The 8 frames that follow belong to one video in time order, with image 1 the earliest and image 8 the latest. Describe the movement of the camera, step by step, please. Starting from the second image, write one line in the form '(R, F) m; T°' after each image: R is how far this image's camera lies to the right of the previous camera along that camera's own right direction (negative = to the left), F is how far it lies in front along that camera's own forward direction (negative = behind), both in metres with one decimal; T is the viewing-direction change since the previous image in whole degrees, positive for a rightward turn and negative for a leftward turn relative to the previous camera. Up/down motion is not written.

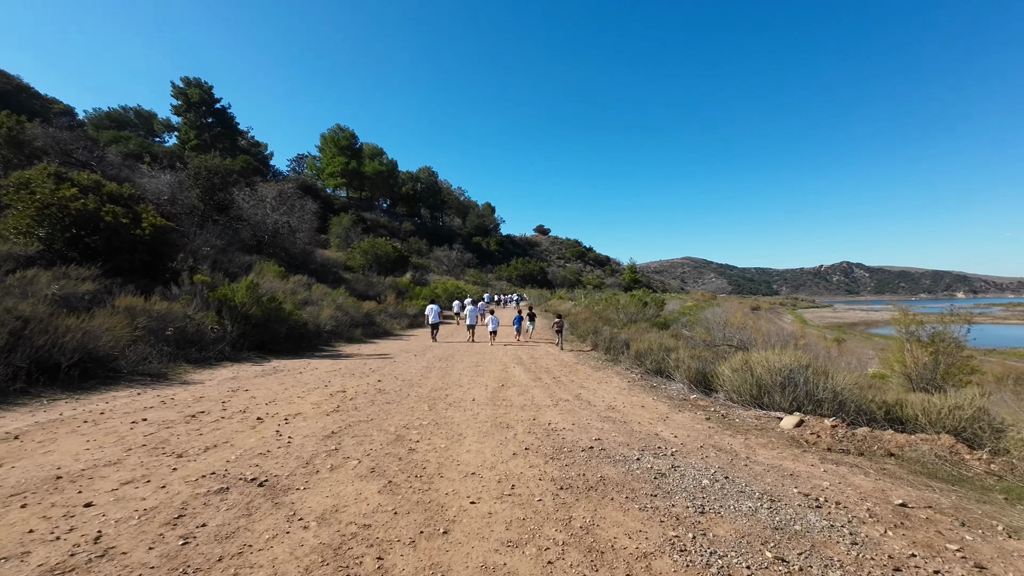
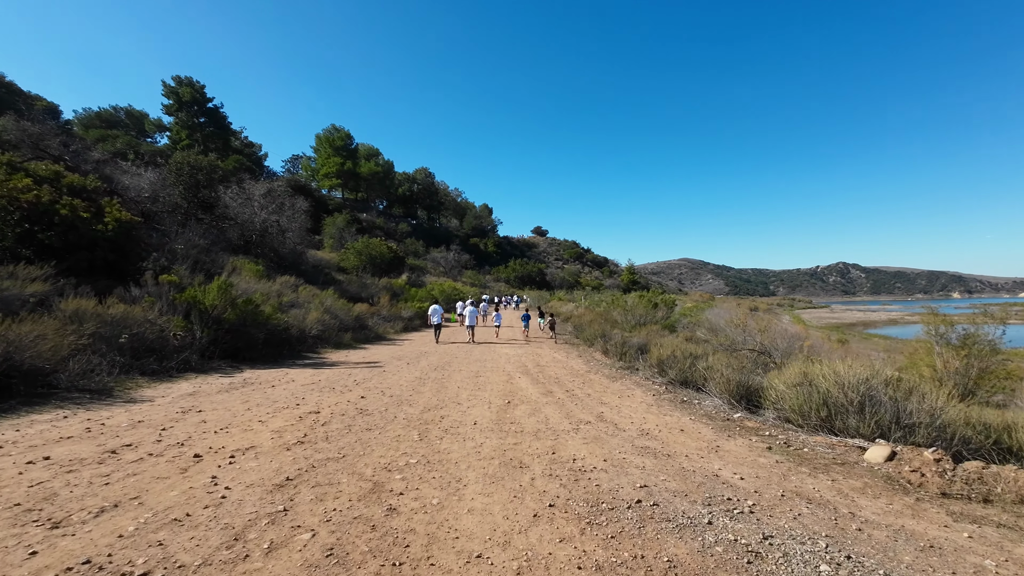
(-0.1, +1.2) m; 0°
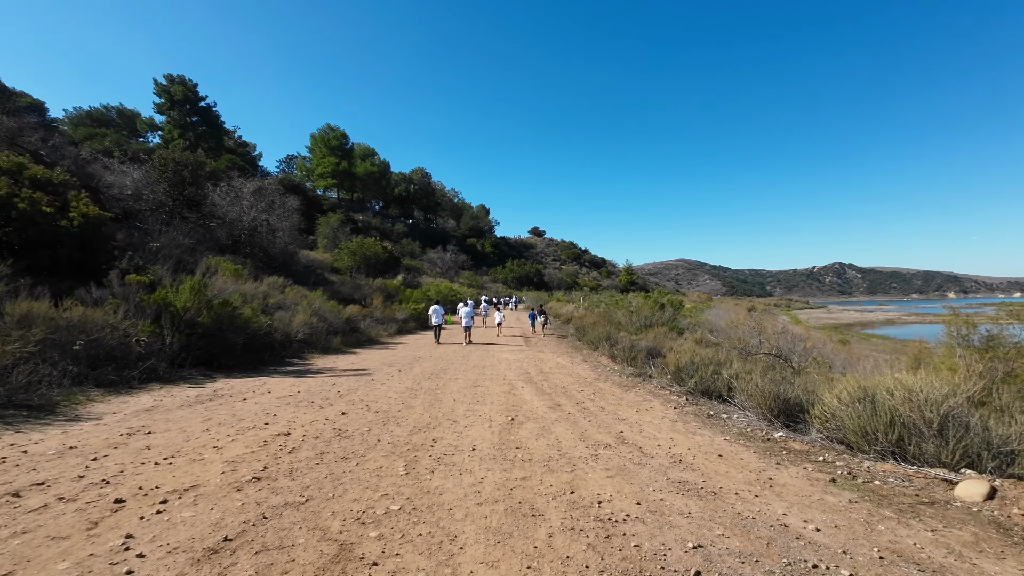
(-0.1, +0.8) m; 0°
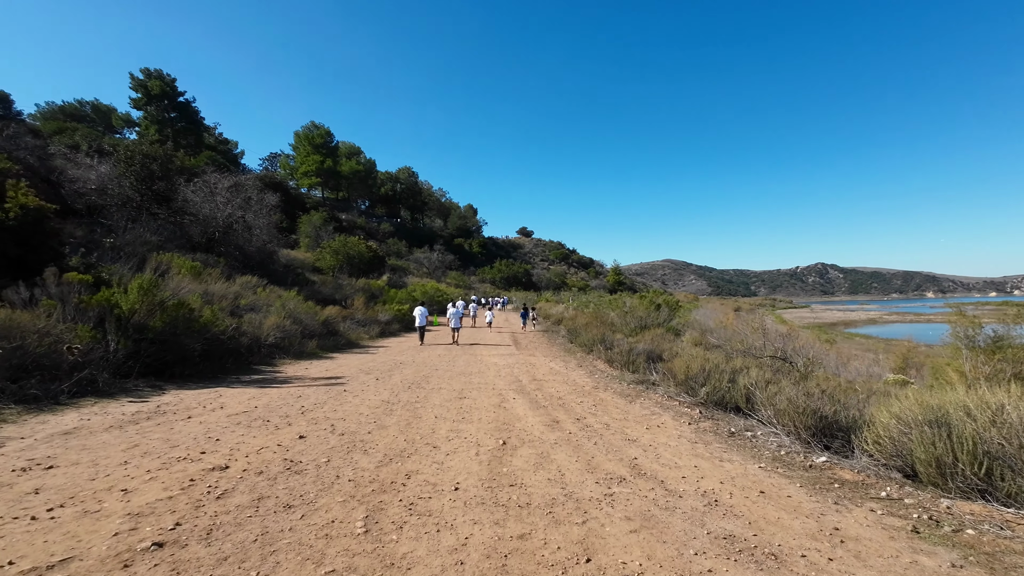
(0.0, +0.9) m; +1°
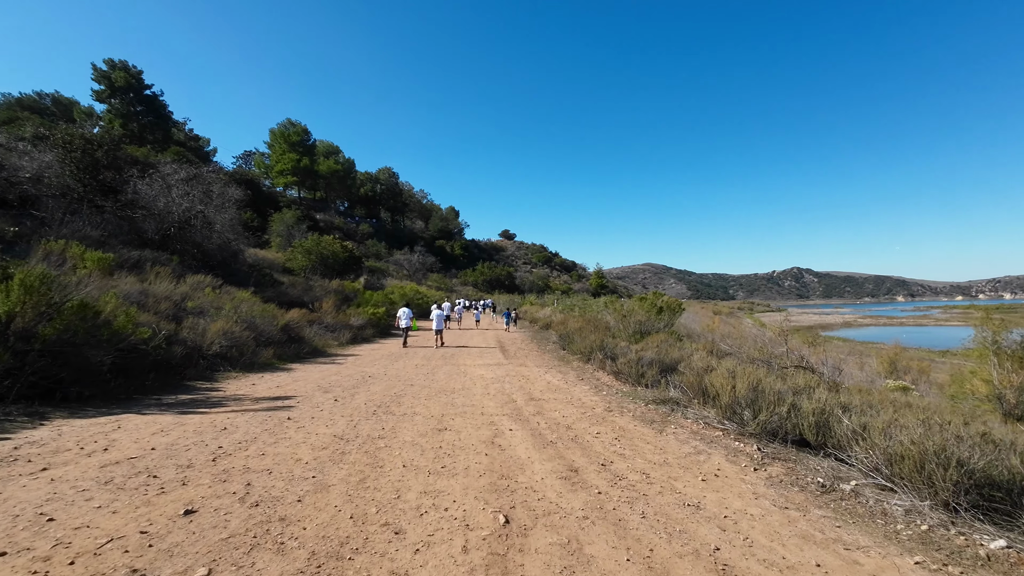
(-0.2, +1.6) m; +2°
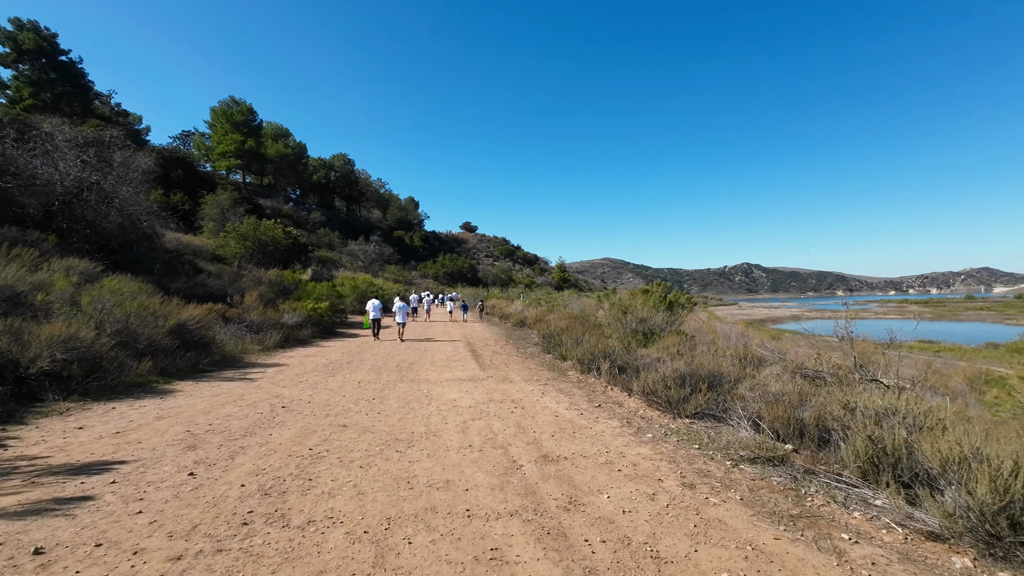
(-0.3, +2.9) m; +5°
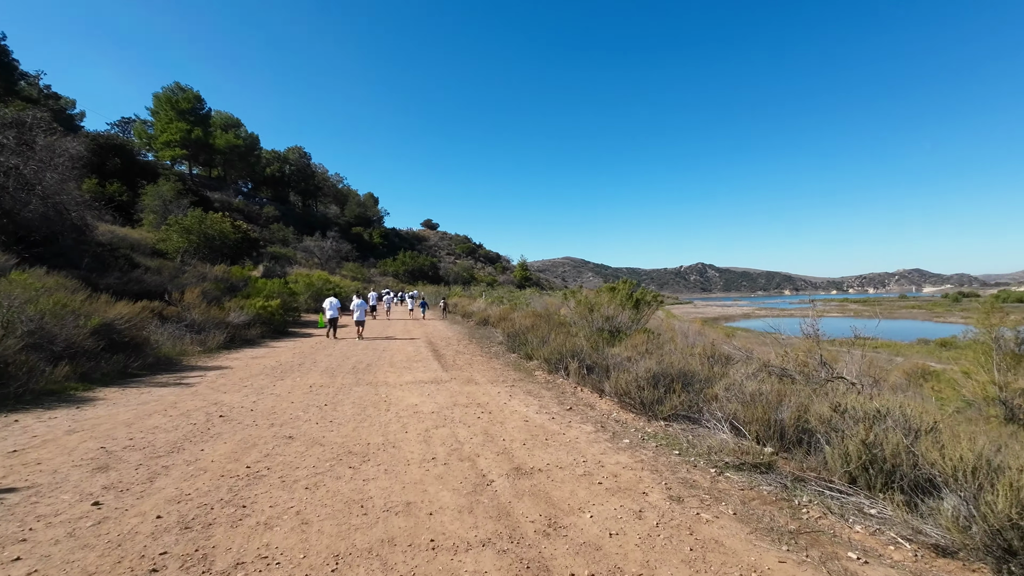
(-0.1, +0.4) m; +5°
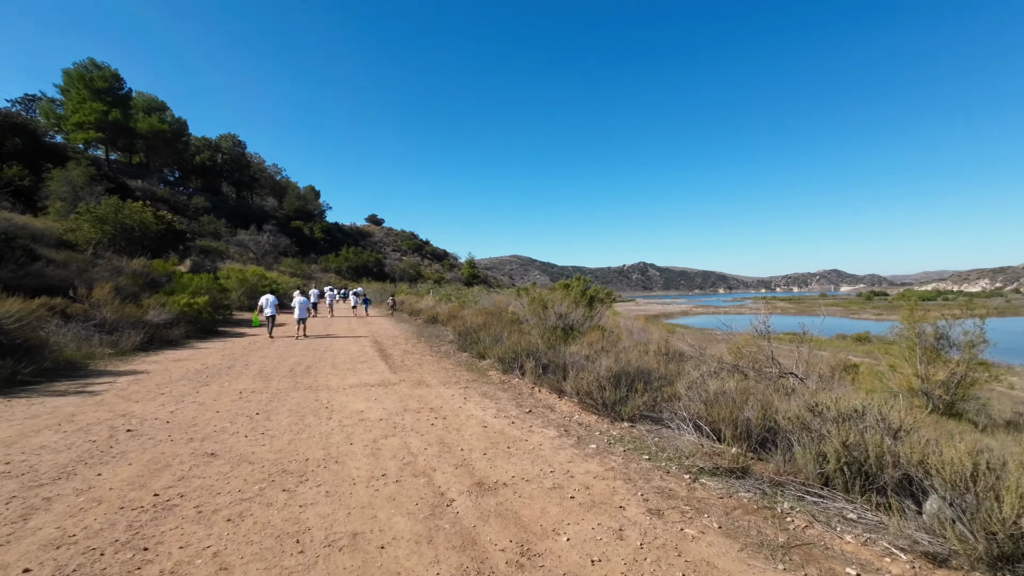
(-0.1, +0.4) m; +6°
